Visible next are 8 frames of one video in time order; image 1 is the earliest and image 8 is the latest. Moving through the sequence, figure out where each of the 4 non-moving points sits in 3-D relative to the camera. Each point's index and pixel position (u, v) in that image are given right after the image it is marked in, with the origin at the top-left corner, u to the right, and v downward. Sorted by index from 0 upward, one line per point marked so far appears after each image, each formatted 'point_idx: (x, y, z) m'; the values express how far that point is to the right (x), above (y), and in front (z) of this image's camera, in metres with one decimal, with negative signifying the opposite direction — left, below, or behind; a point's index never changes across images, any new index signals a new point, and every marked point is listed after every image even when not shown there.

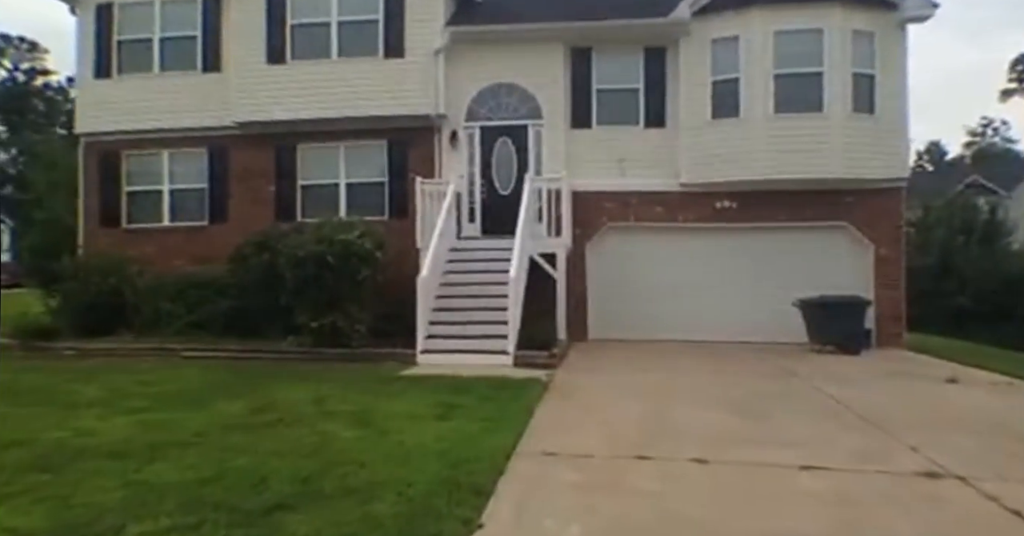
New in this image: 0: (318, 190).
0: (-4.3, +1.7, +16.8) m
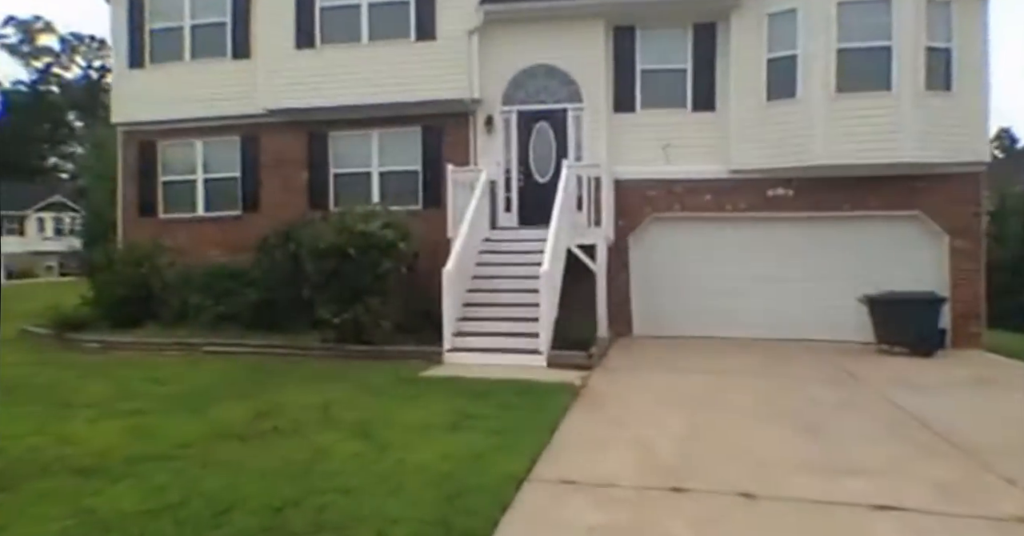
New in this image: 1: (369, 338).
0: (-3.4, +1.9, +16.2) m
1: (-2.1, -1.0, +11.3) m
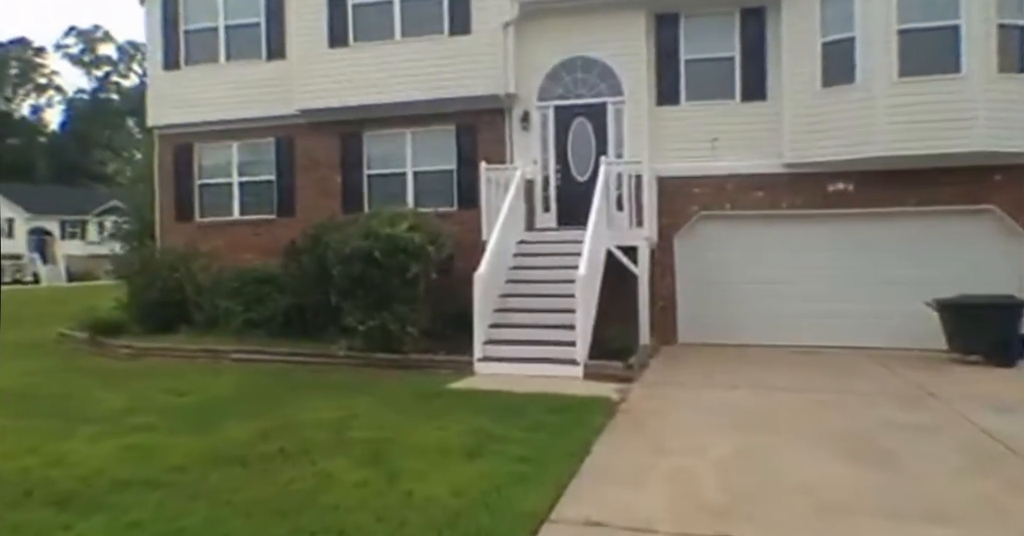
0: (-2.6, +1.8, +15.7) m
1: (-1.7, -1.1, +10.8) m
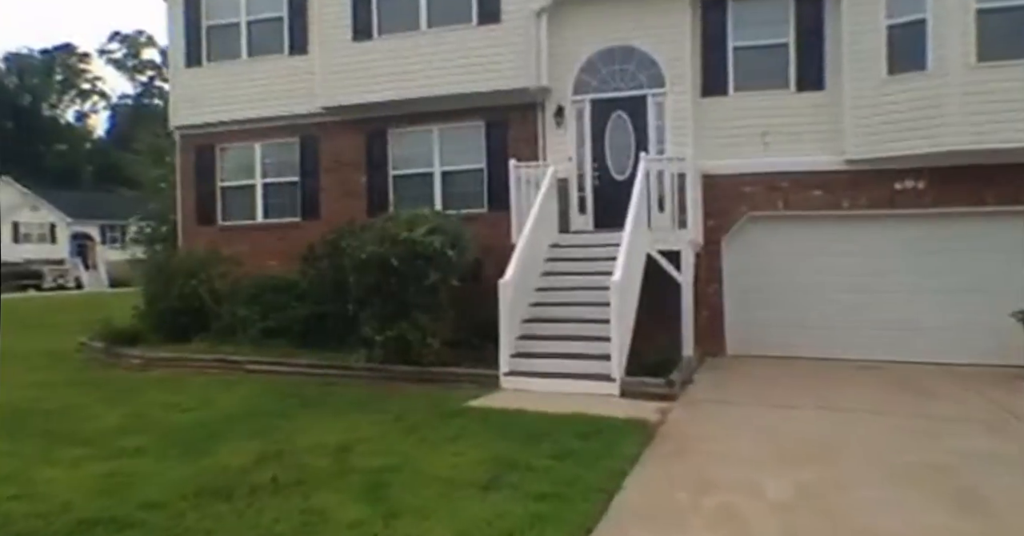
0: (-2.0, +1.7, +14.9) m
1: (-1.3, -1.2, +9.9) m
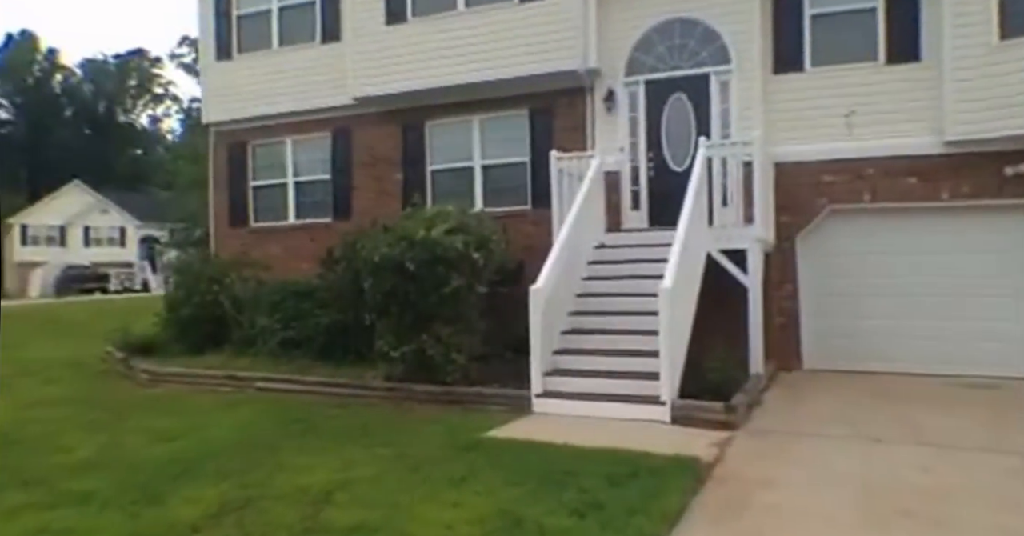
0: (-1.1, +1.7, +13.7) m
1: (-0.9, -1.2, +8.7) m
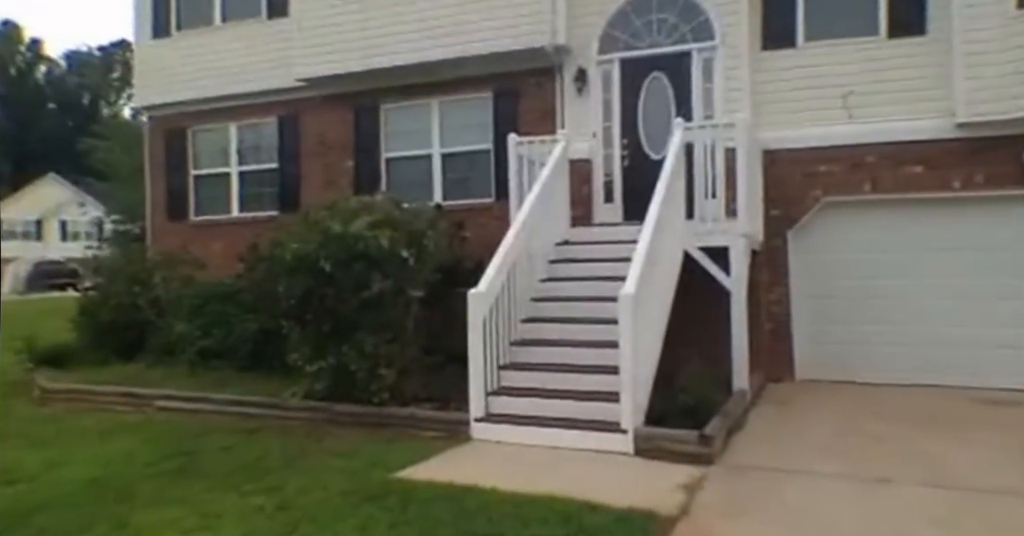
0: (-1.8, +1.7, +12.4) m
1: (-1.4, -1.2, +7.4) m
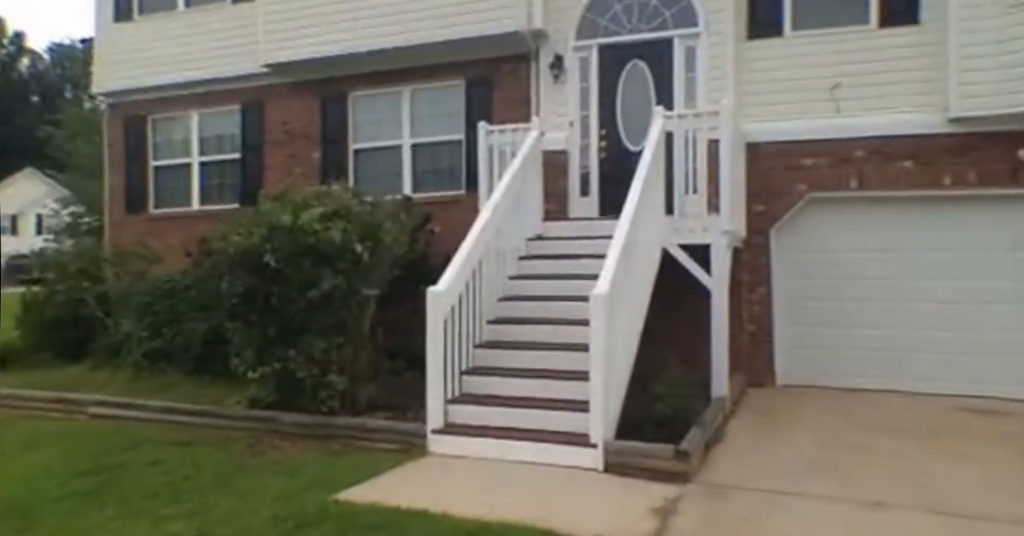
0: (-2.2, +1.7, +11.8) m
1: (-1.8, -1.2, +6.8) m
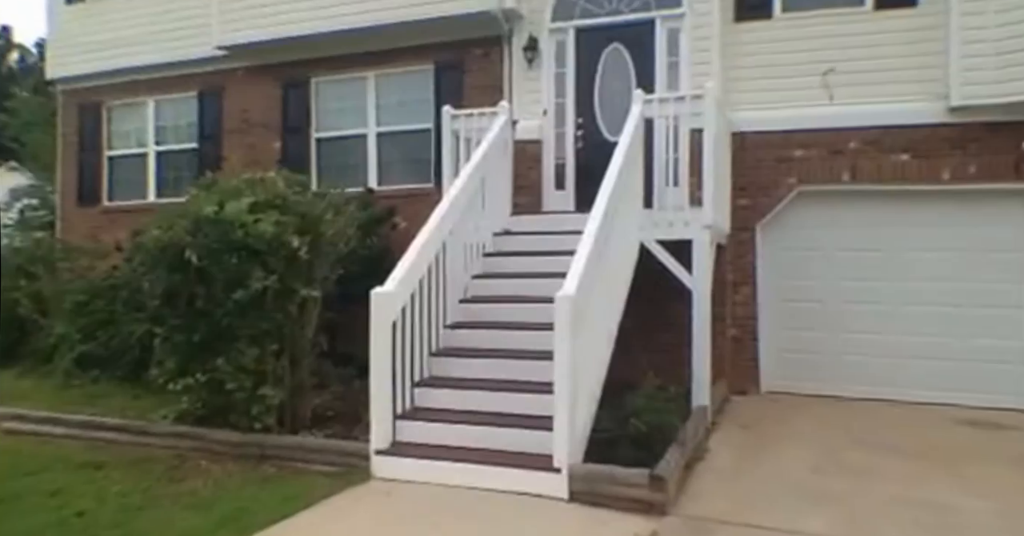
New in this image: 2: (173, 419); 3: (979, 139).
0: (-2.6, +1.8, +11.1) m
1: (-2.1, -1.2, +6.1) m
2: (-2.8, -1.3, +6.4) m
3: (+4.9, +1.3, +8.0) m
